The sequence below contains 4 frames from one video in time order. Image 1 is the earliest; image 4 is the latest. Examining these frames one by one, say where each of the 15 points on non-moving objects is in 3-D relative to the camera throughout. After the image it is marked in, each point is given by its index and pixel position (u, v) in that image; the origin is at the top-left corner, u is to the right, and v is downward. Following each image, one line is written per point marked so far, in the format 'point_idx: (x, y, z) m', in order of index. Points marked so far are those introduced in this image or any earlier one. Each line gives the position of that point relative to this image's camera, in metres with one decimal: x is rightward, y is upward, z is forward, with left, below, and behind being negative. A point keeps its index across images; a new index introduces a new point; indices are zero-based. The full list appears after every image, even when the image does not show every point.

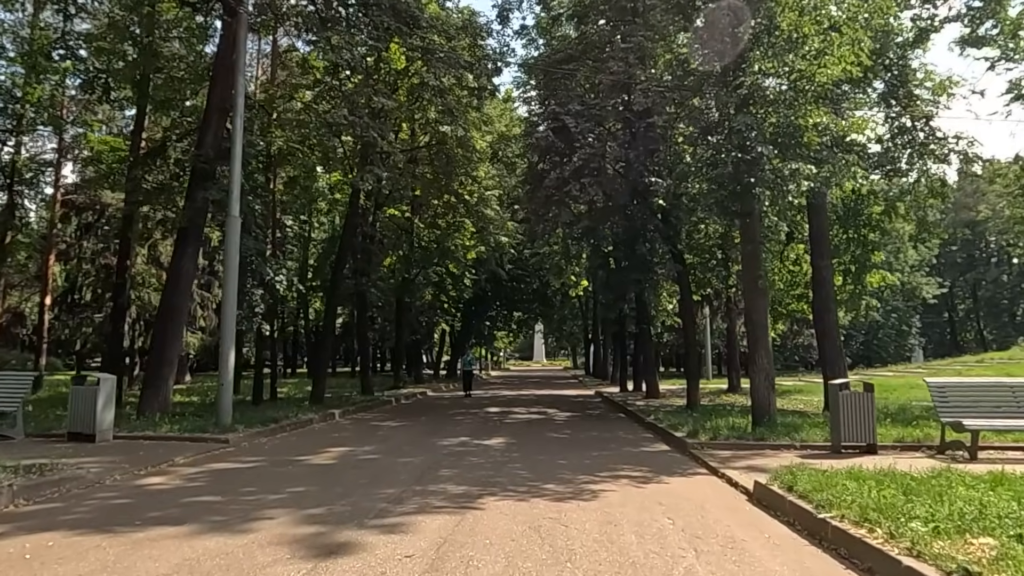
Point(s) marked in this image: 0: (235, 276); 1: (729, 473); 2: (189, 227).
0: (-5.2, +0.1, +15.6) m
1: (+2.6, -2.2, +10.0) m
2: (-6.8, +1.3, +17.9) m
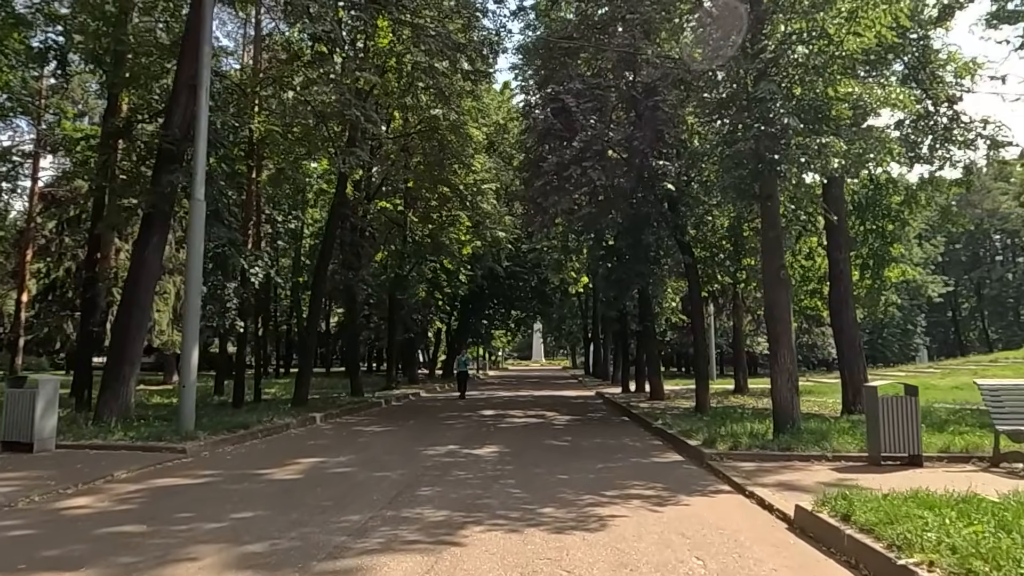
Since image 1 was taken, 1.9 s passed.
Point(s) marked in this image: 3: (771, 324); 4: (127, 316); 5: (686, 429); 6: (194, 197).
0: (-5.3, +0.3, +14.1) m
1: (+2.5, -2.1, +8.5) m
2: (-6.9, +1.5, +16.3) m
3: (+4.2, -0.6, +13.7) m
4: (-7.3, -0.5, +16.1) m
5: (+3.0, -2.5, +14.7) m
6: (-5.5, +1.6, +14.5) m
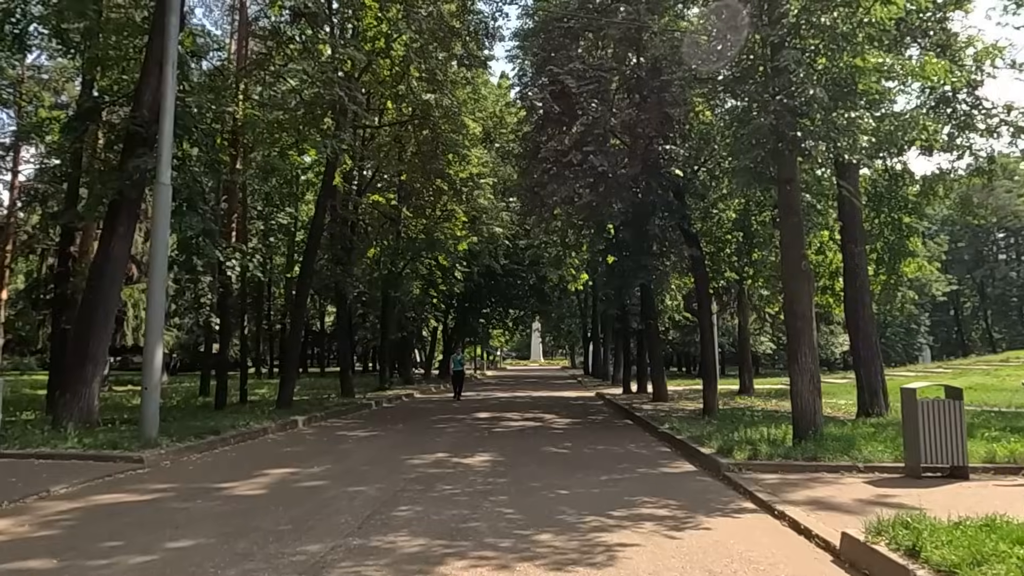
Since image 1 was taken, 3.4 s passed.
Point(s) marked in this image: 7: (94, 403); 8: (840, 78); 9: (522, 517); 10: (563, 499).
0: (-5.3, +0.4, +12.9) m
1: (+2.4, -2.0, +7.3) m
2: (-7.0, +1.6, +15.1) m
3: (+4.1, -0.5, +12.5) m
4: (-7.4, -0.4, +14.9) m
5: (+3.0, -2.4, +13.5) m
6: (-5.5, +1.7, +13.3) m
7: (-7.4, -2.0, +15.0) m
8: (+4.6, +2.9, +11.7) m
9: (+0.1, -2.0, +7.3) m
10: (+0.5, -2.1, +8.3) m
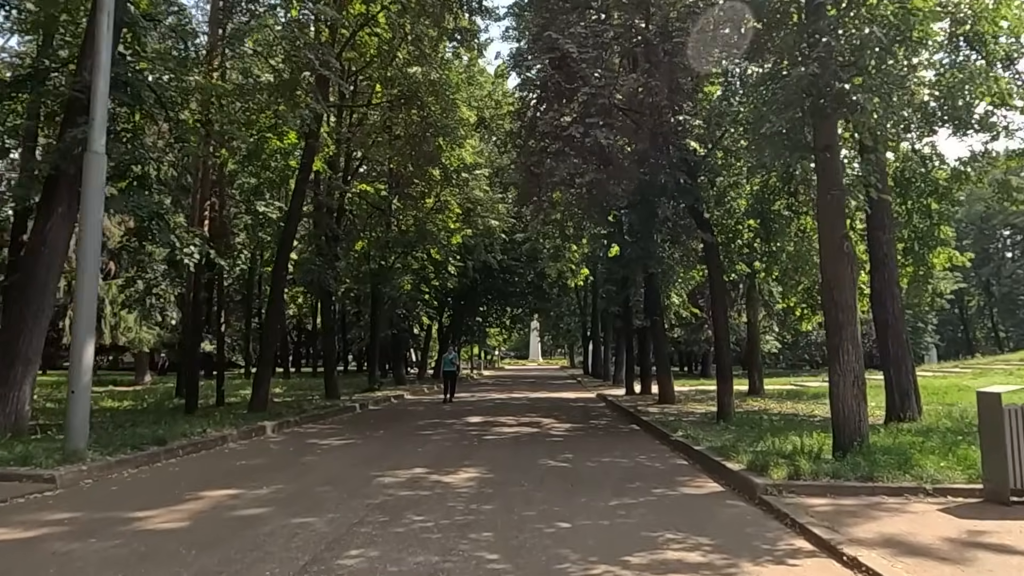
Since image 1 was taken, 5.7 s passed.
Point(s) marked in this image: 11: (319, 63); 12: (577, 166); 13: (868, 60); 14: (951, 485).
0: (-5.5, +0.6, +11.1) m
1: (+2.3, -1.8, +5.5) m
2: (-7.1, +1.8, +13.3) m
3: (+4.0, -0.3, +10.7) m
4: (-7.5, -0.3, +13.1) m
5: (+2.9, -2.2, +11.7) m
6: (-5.7, +1.9, +11.4) m
7: (-7.5, -1.8, +13.1) m
8: (+4.5, +3.1, +9.9) m
9: (0.0, -1.8, +5.5) m
10: (+0.4, -1.9, +6.4) m
11: (-4.1, +4.7, +18.1) m
12: (+1.3, +2.5, +17.0) m
13: (+3.9, +2.5, +9.5) m
14: (+4.2, -1.9, +8.2) m
